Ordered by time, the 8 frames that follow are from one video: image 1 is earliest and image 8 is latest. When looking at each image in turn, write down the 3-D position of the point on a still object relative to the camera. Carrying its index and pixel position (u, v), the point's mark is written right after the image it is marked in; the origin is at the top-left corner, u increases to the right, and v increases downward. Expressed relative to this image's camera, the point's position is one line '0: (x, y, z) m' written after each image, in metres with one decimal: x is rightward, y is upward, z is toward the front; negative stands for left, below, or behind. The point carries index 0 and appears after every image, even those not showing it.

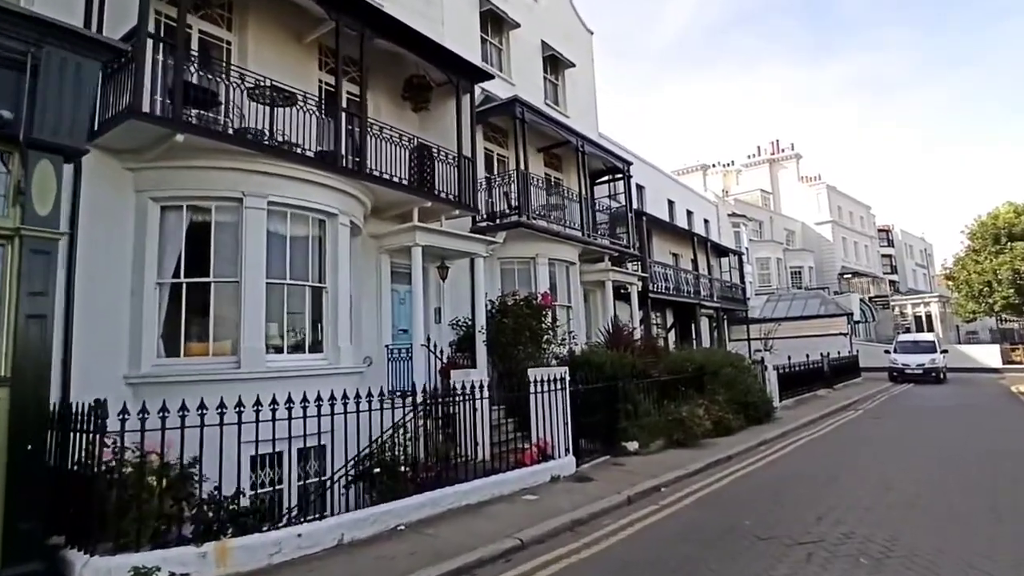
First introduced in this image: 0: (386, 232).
0: (-2.5, +1.1, +11.4) m
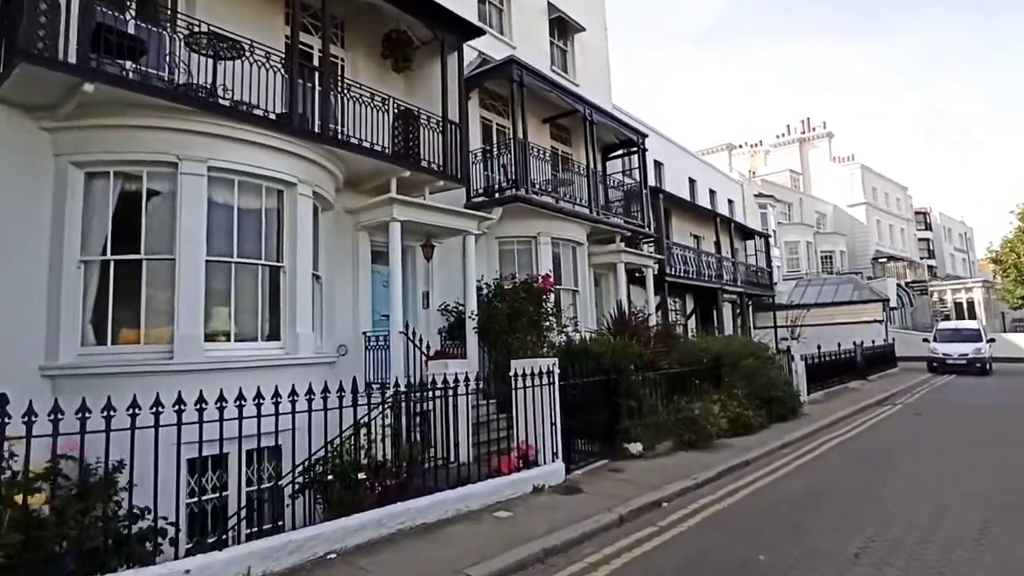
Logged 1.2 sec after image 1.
0: (-2.6, +1.4, +10.2) m
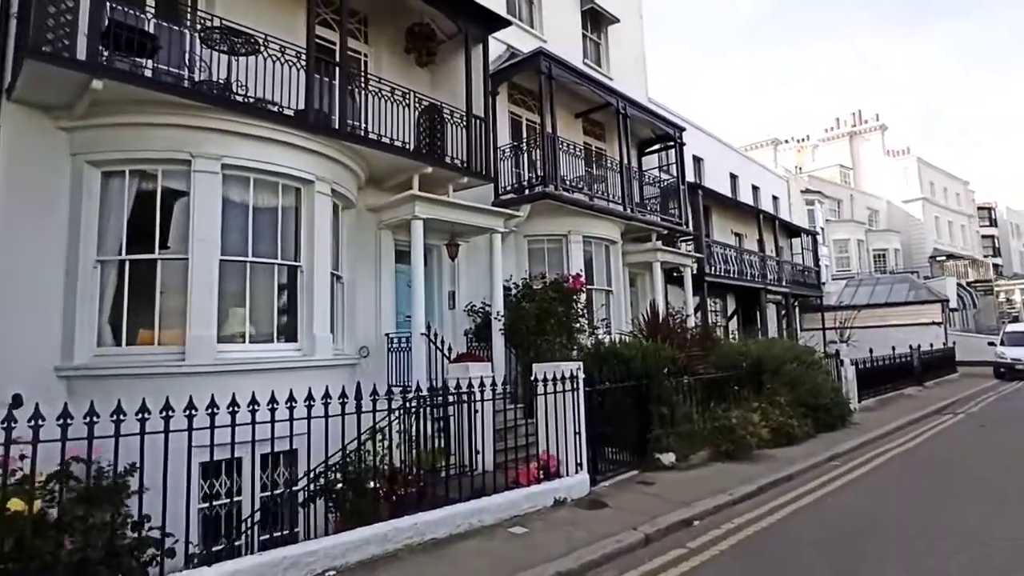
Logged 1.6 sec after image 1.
0: (-2.2, +1.4, +10.0) m
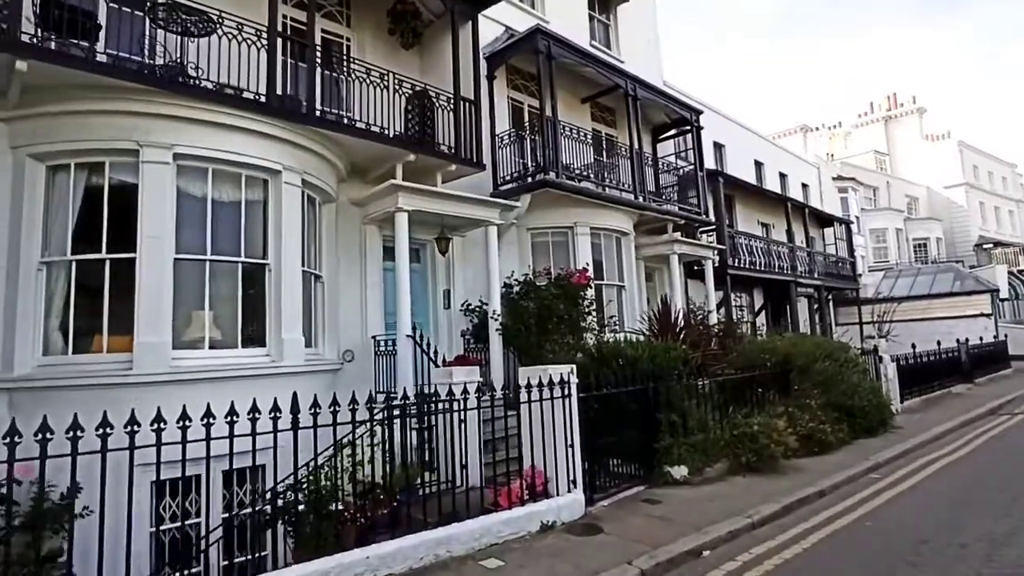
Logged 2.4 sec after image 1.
0: (-2.3, +1.4, +9.2) m
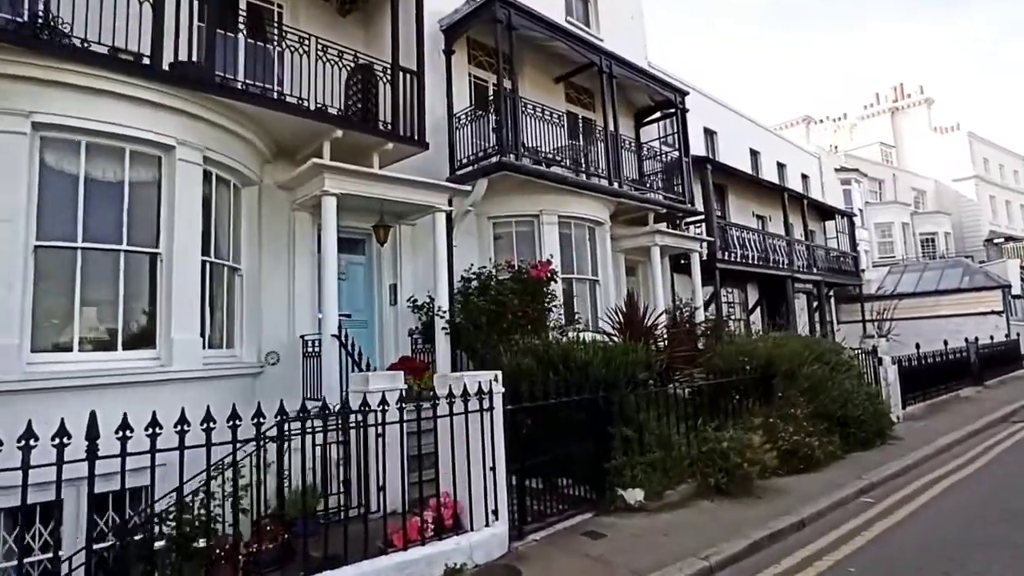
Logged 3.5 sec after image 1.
0: (-3.1, +1.5, +8.2) m
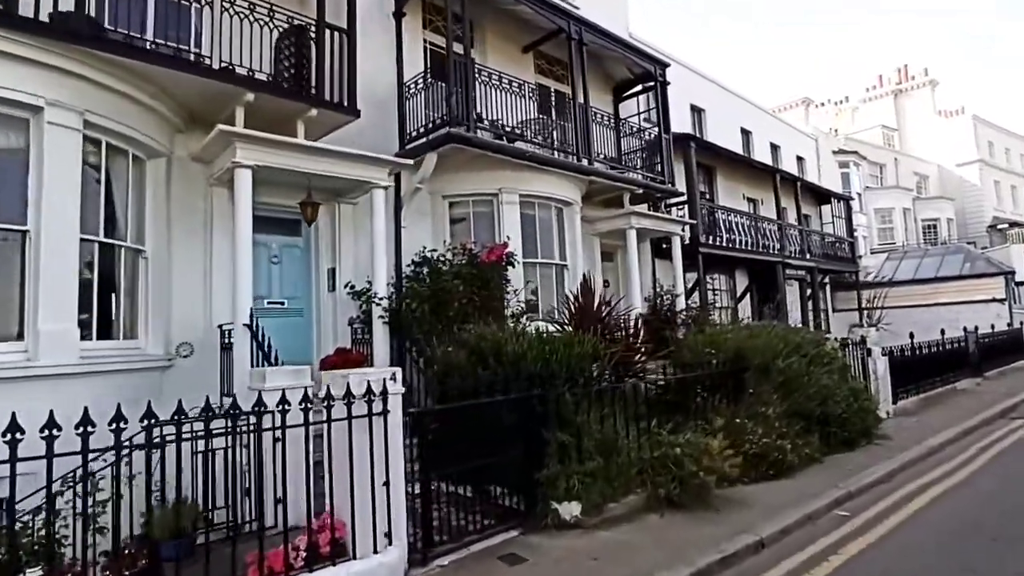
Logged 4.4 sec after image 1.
0: (-3.8, +1.7, +7.3) m
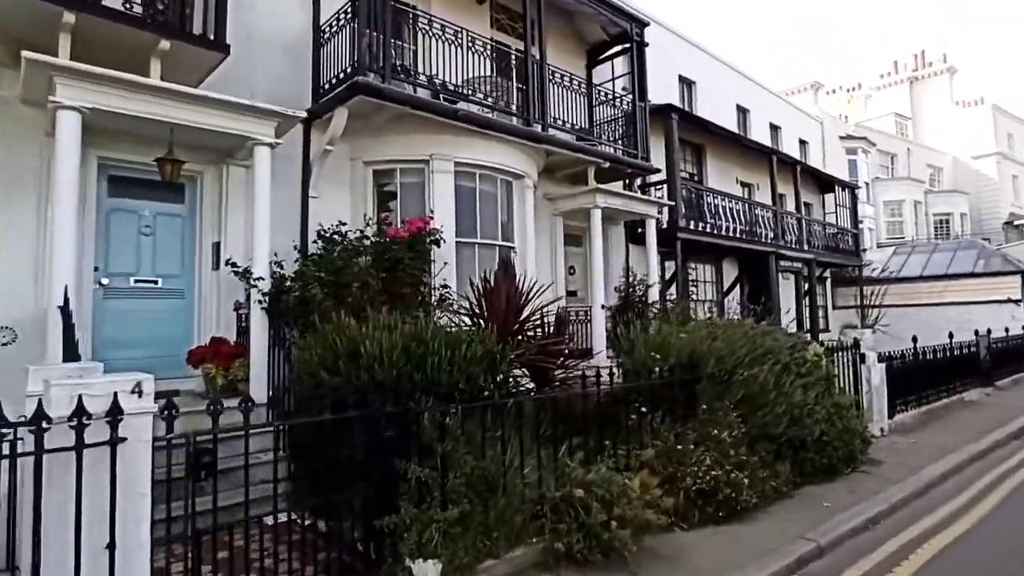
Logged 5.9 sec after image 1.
0: (-4.8, +2.0, +5.8) m
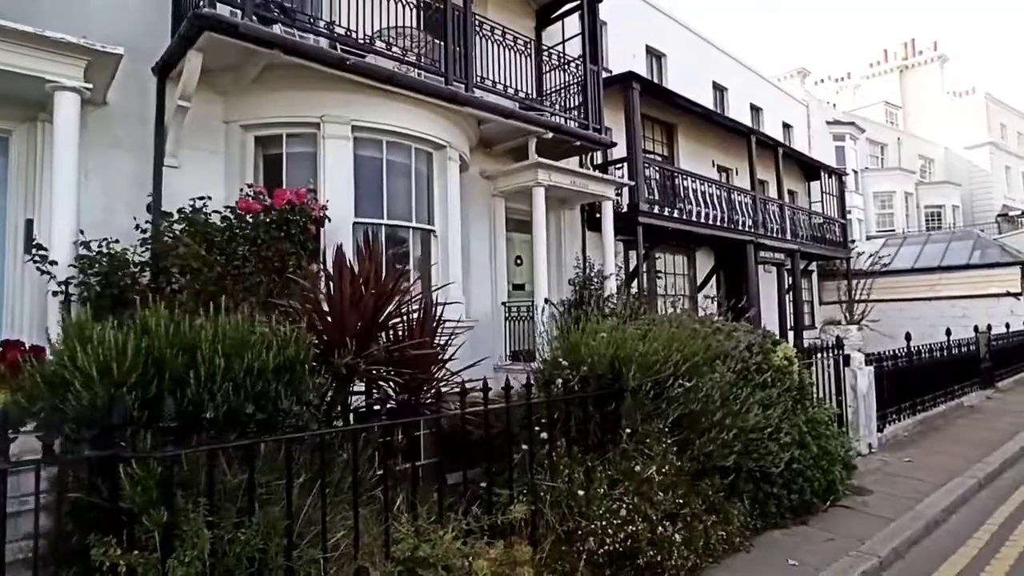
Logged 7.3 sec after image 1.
0: (-5.9, +2.1, +4.3) m
